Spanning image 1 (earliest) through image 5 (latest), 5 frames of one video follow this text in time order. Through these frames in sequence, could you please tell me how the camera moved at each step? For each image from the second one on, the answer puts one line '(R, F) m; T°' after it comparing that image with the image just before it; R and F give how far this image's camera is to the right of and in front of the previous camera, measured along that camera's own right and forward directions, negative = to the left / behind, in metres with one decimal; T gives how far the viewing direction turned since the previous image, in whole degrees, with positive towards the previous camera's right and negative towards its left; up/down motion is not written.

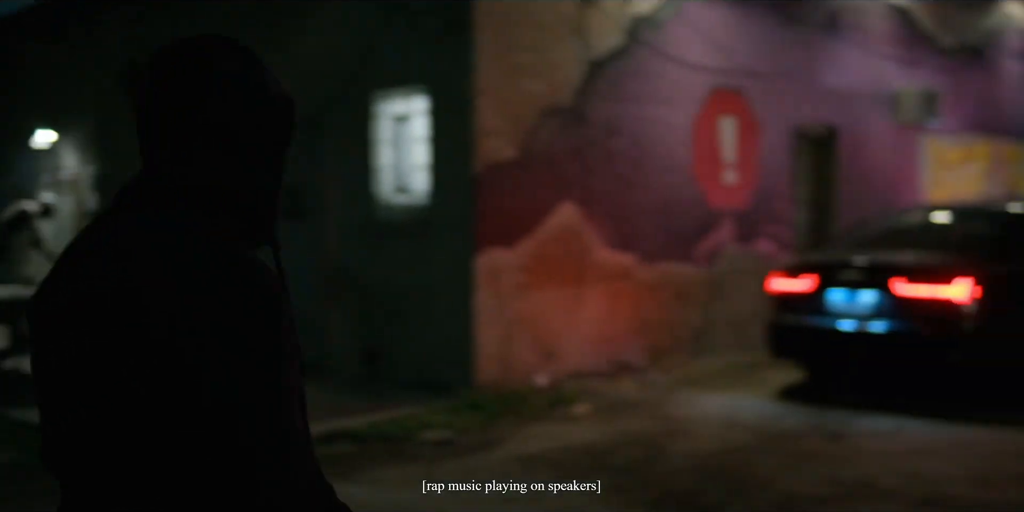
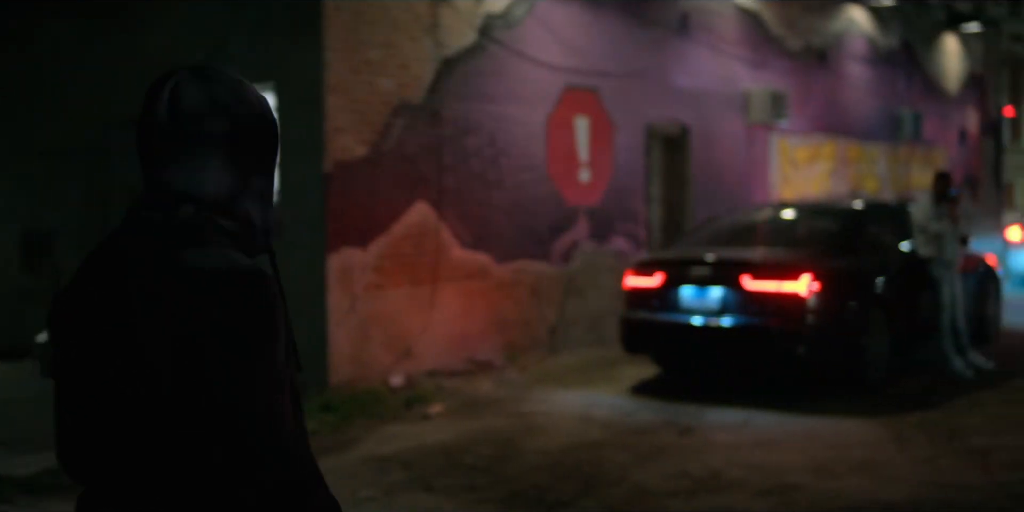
(+0.2, 0.0) m; +7°
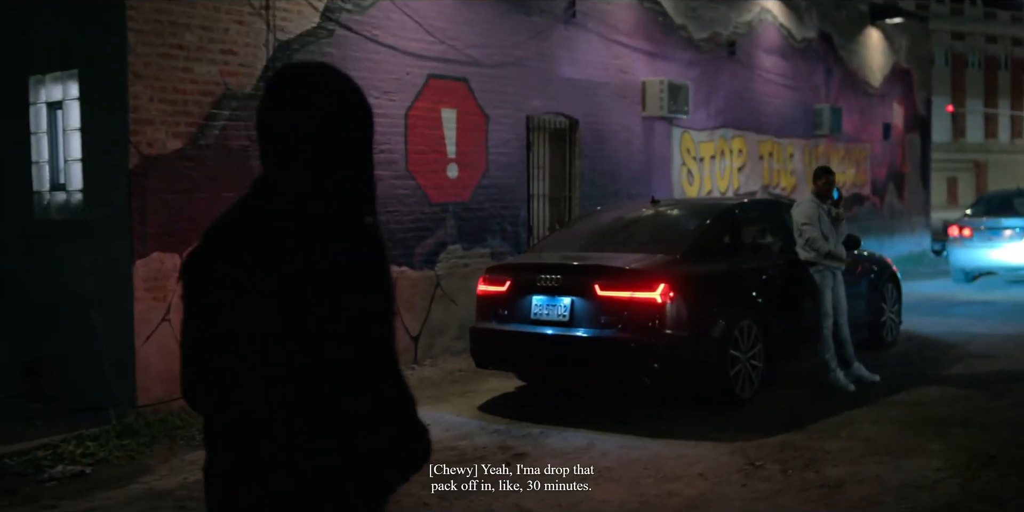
(+0.9, +0.7) m; +2°
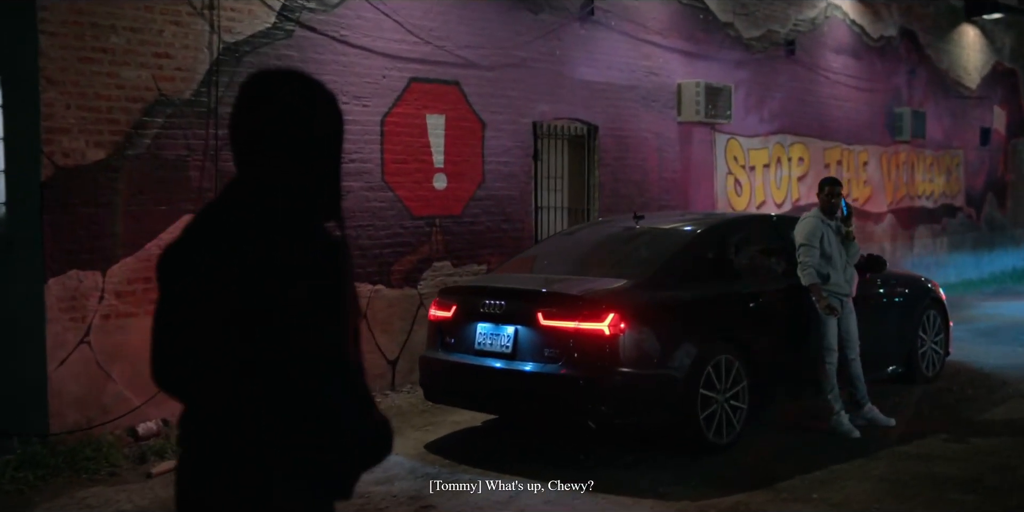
(+1.1, +0.9) m; -7°
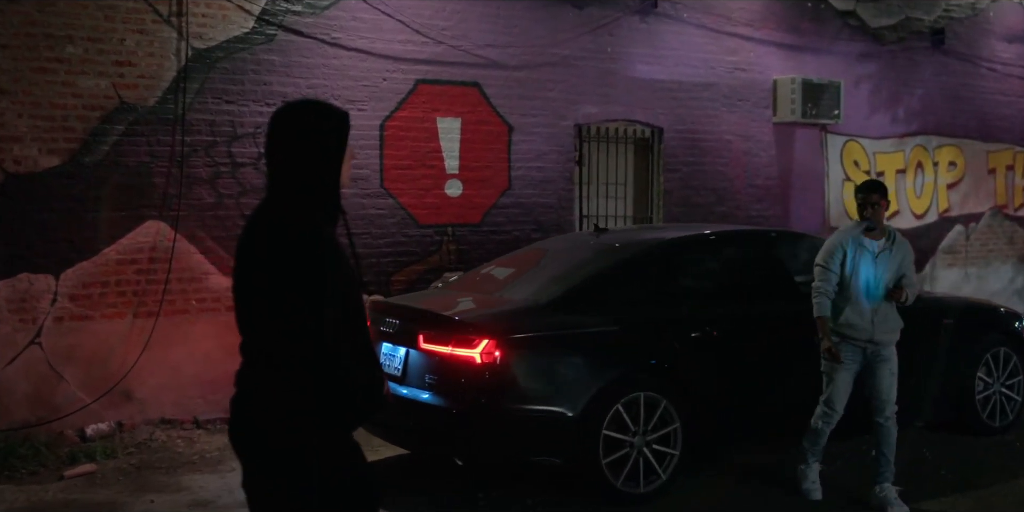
(+2.1, +0.8) m; -15°
